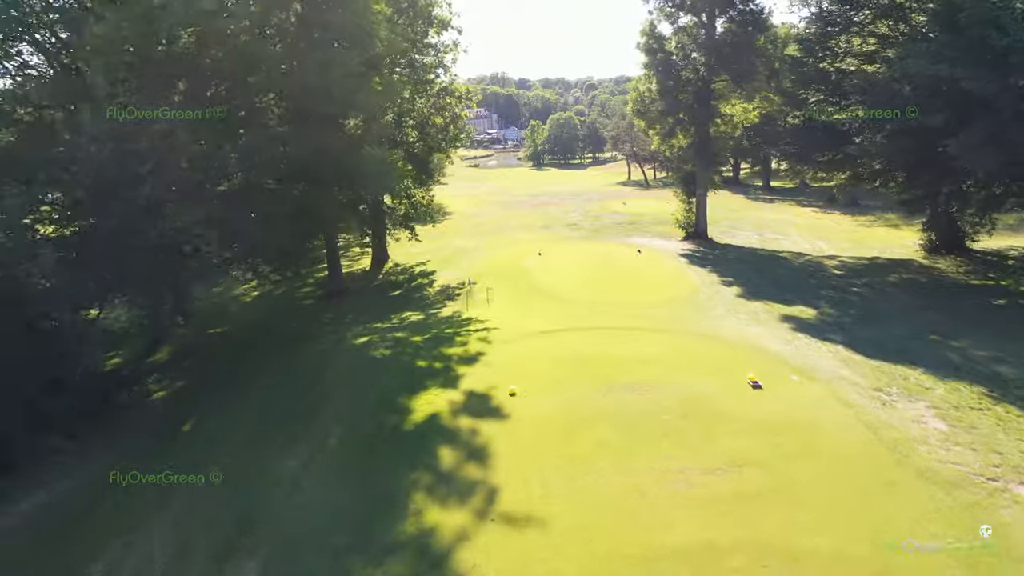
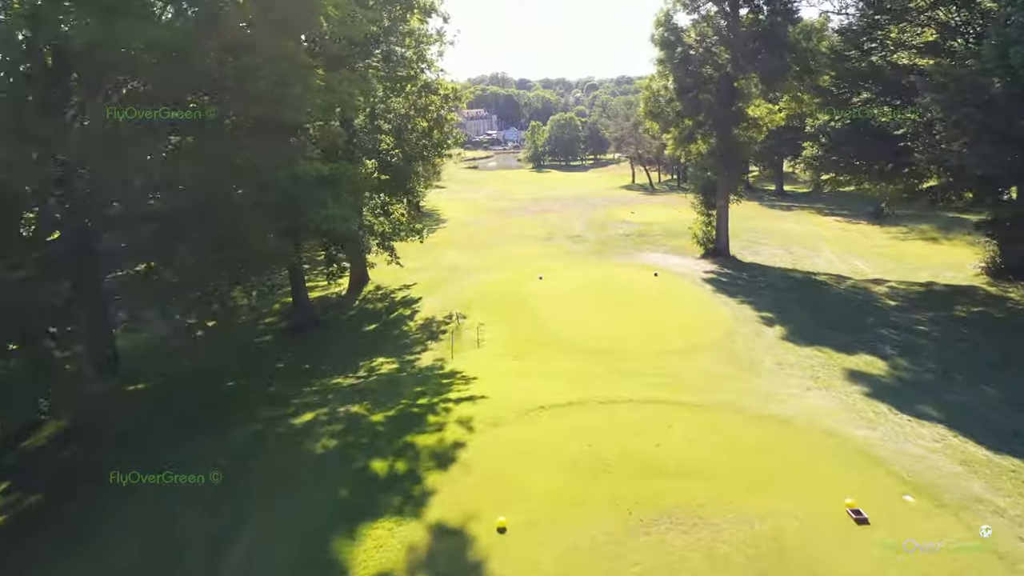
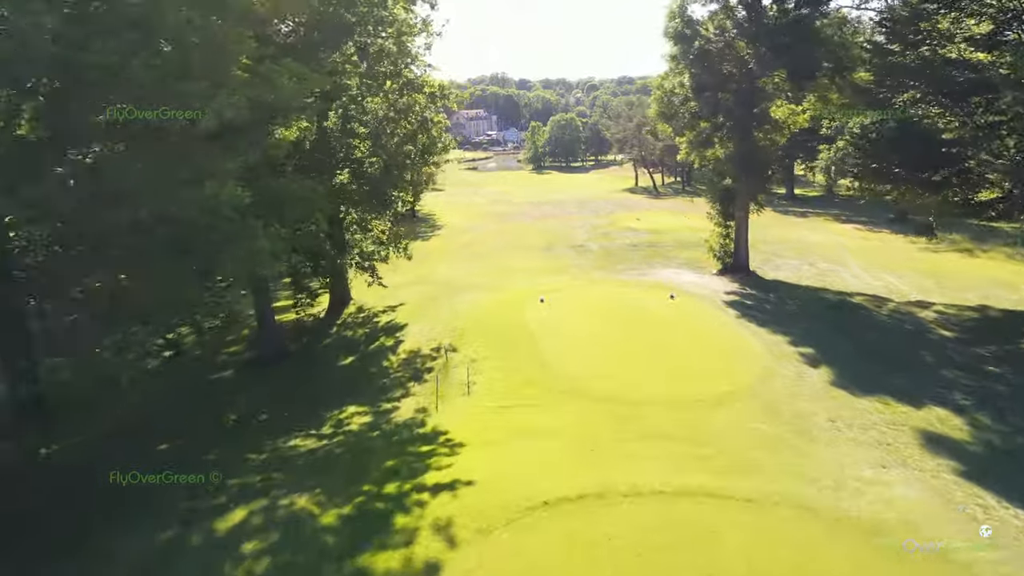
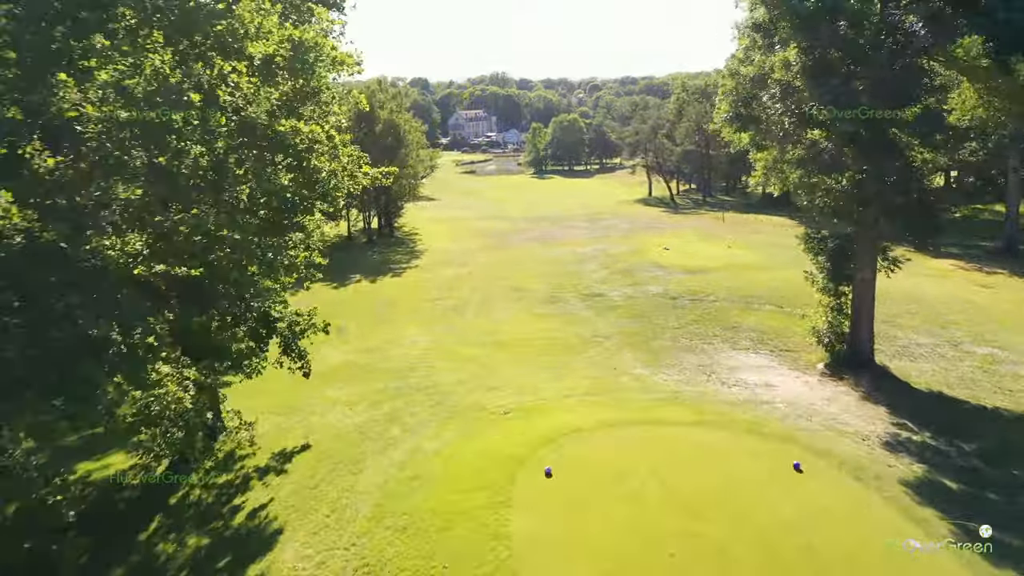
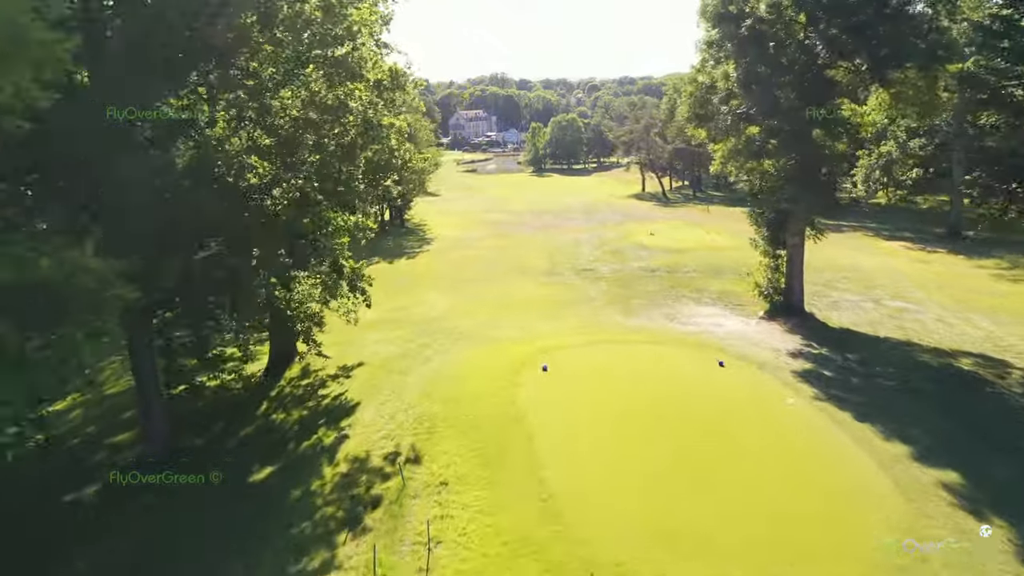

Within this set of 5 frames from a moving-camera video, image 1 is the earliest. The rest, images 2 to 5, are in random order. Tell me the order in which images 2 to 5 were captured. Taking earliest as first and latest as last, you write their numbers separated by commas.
2, 3, 5, 4
